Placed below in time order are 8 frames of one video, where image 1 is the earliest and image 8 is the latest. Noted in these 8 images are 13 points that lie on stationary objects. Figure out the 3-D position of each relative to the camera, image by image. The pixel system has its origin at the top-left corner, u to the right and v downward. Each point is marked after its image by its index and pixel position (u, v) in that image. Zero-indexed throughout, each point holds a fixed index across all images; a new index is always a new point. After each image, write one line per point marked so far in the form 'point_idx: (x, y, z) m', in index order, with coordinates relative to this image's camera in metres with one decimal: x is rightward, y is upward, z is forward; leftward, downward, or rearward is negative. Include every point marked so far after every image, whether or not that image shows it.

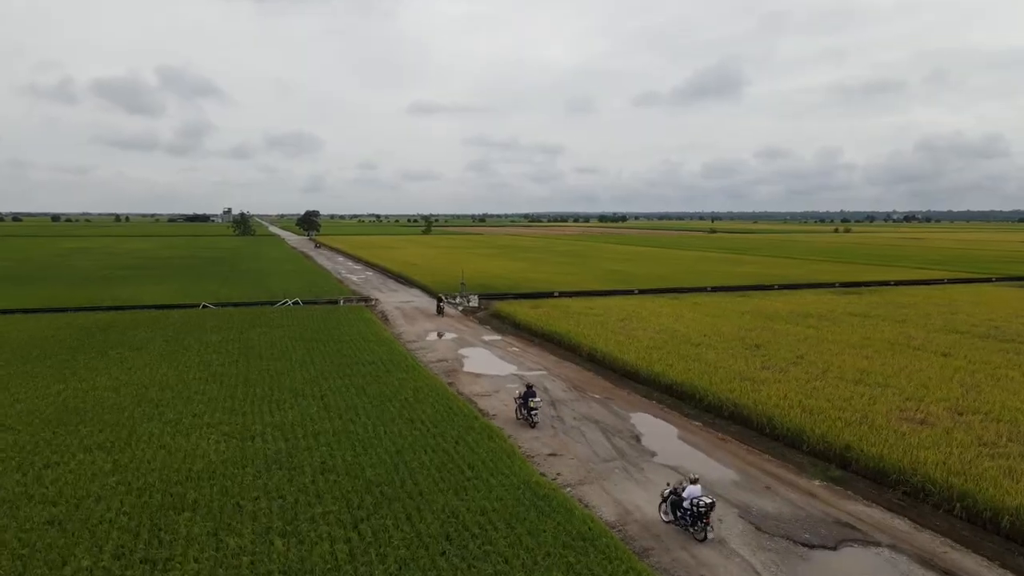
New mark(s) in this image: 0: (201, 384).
0: (-7.5, -2.3, +19.9) m
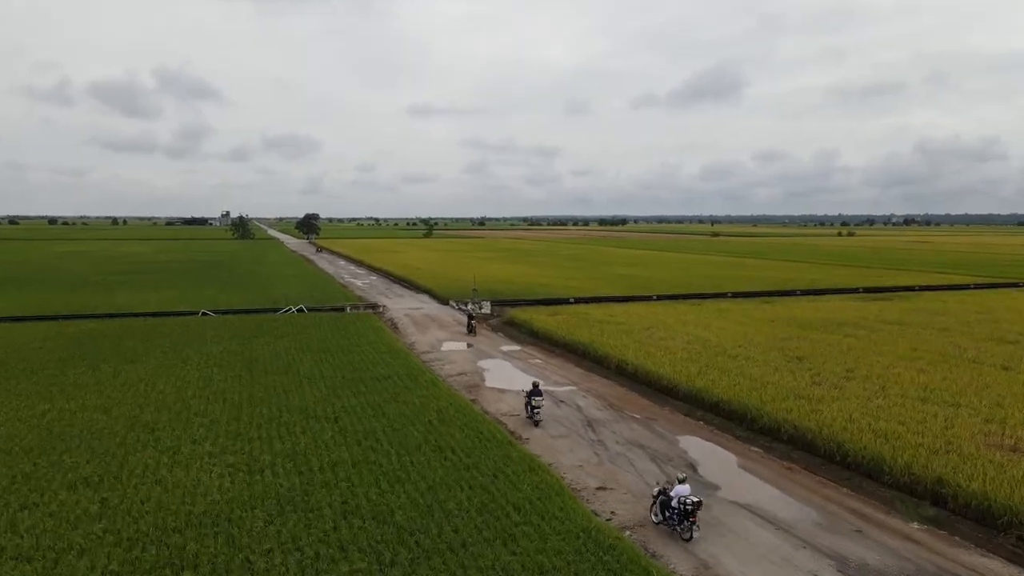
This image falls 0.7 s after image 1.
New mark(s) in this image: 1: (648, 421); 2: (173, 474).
0: (-6.8, -2.5, +17.9) m
1: (+3.1, -3.0, +18.7) m
2: (-5.5, -3.0, +13.2) m
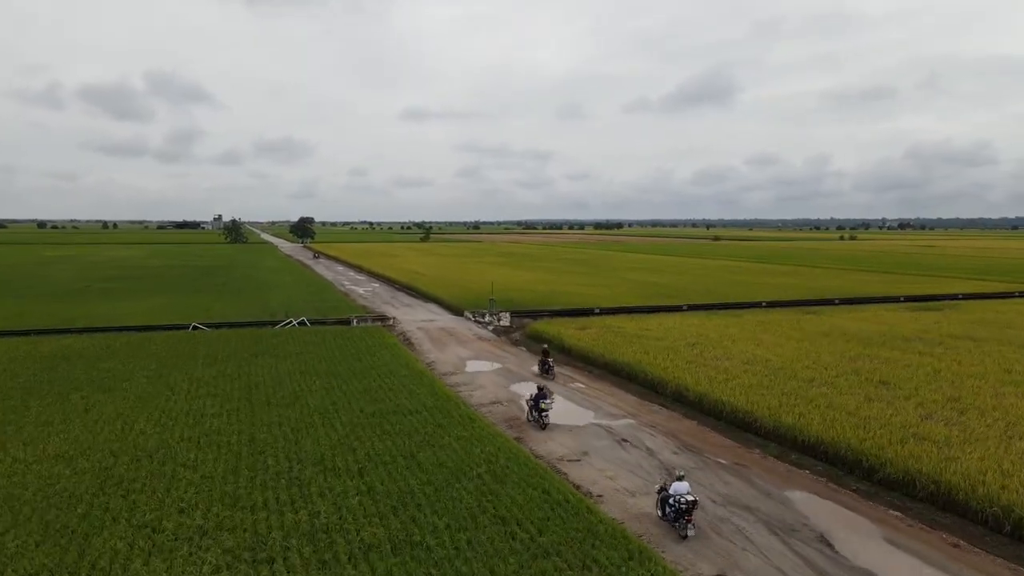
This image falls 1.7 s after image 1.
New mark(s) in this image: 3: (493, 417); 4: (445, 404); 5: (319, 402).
0: (-5.6, -2.9, +14.4) m
1: (+4.2, -3.4, +15.3) m
2: (-4.3, -3.3, +9.7) m
3: (-0.4, -3.0, +19.0) m
4: (-1.5, -2.6, +18.6) m
5: (-4.3, -2.6, +18.5) m
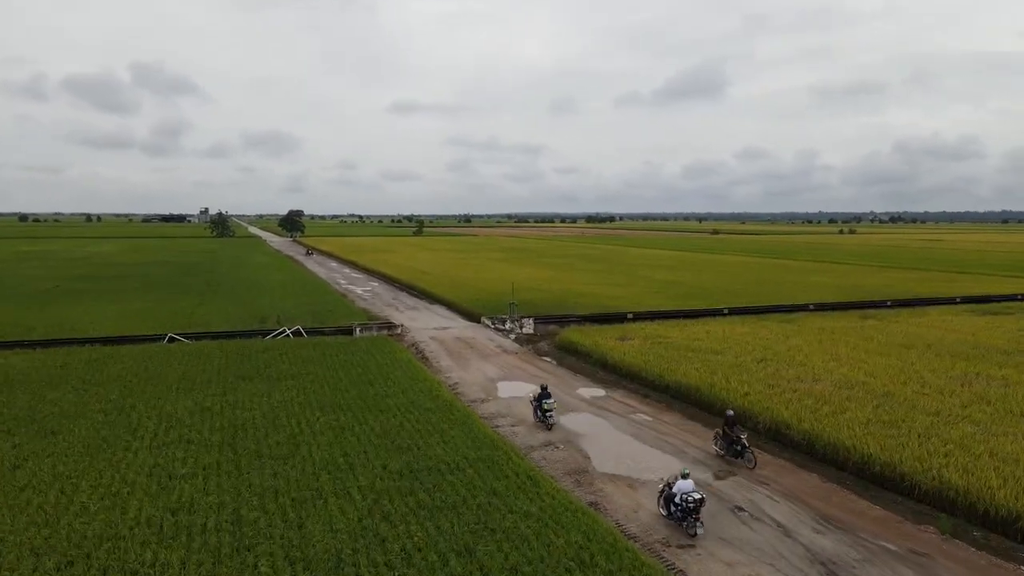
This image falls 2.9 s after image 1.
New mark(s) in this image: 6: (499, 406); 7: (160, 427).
0: (-4.4, -3.2, +9.9) m
1: (+5.5, -3.6, +10.9) m
2: (-3.0, -3.6, +5.2) m
3: (+0.7, -3.2, +14.6) m
4: (-0.3, -2.9, +14.1) m
5: (-3.2, -2.8, +14.0) m
6: (-0.3, -2.8, +19.7) m
7: (-6.8, -2.7, +15.9) m
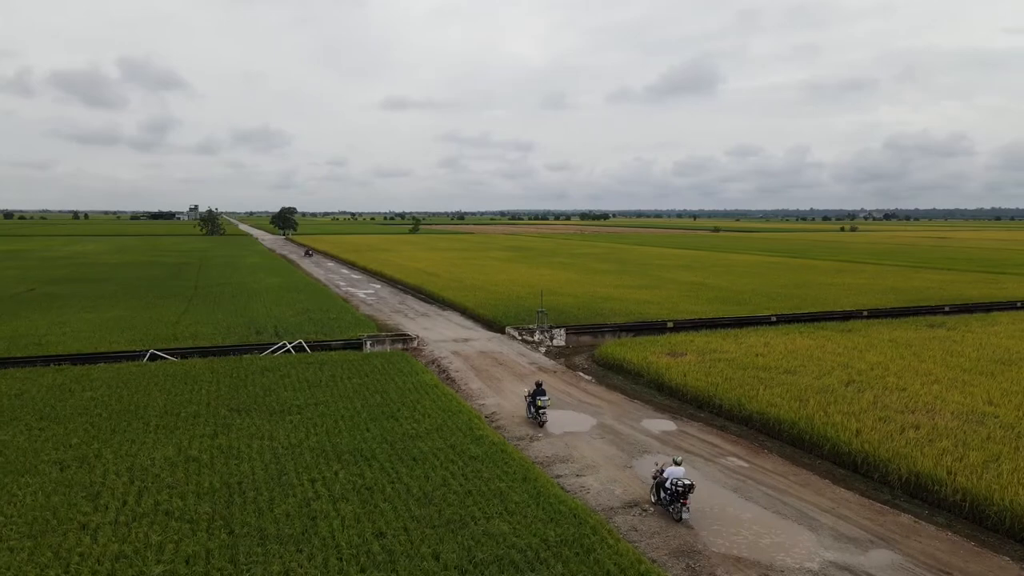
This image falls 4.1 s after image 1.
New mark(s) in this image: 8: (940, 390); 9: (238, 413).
0: (-3.1, -3.5, +6.2) m
1: (+6.7, -3.9, +7.3) m
2: (-1.7, -3.9, +1.5) m
3: (+1.9, -3.5, +10.9) m
4: (+0.9, -3.2, +10.4) m
5: (-2.0, -3.1, +10.3) m
6: (+0.8, -3.1, +16.0) m
7: (-5.7, -2.9, +12.1) m
8: (+10.1, -2.5, +19.3) m
9: (-5.6, -2.5, +16.9) m
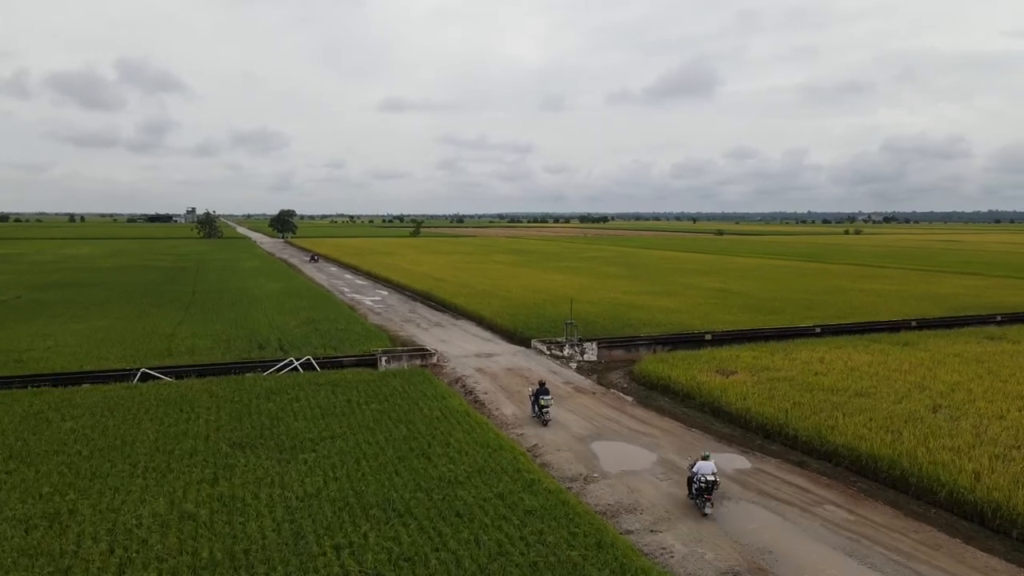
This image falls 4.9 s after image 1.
0: (-2.2, -3.7, +3.7) m
1: (+7.6, -4.2, +4.8) m
2: (-0.7, -4.2, -1.0) m
3: (+2.9, -3.8, +8.4) m
4: (+1.8, -3.4, +8.0) m
5: (-1.0, -3.4, +7.8) m
6: (+1.7, -3.4, +13.5) m
7: (-4.7, -3.2, +9.6) m
8: (+11.0, -2.8, +16.8) m
9: (-4.7, -2.8, +14.4) m
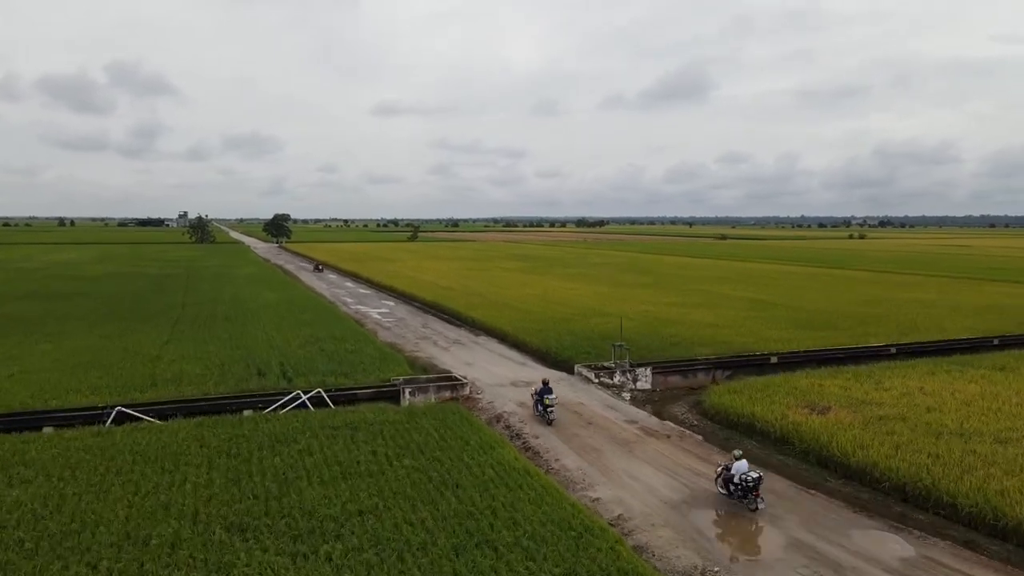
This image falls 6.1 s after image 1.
0: (-0.9, -4.1, 0.0) m
1: (+9.0, -4.5, +1.2) m
2: (+0.6, -4.5, -4.7) m
3: (+4.1, -4.2, +4.7) m
4: (+3.1, -3.8, +4.3) m
5: (+0.3, -3.7, +4.1) m
6: (+3.0, -3.8, +9.9) m
7: (-3.5, -3.6, +5.9) m
8: (+12.2, -3.2, +13.2) m
9: (-3.5, -3.2, +10.7) m
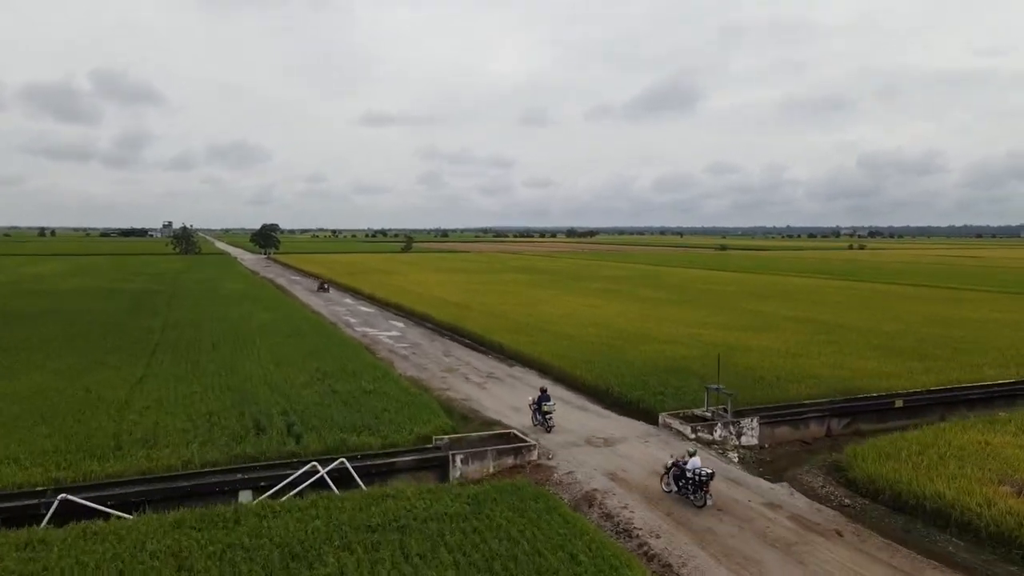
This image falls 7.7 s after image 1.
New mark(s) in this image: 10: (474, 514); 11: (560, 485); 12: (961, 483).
0: (+1.0, -4.4, -5.0) m
1: (+10.8, -4.9, -3.7) m
2: (+2.6, -4.8, -9.7) m
3: (+6.0, -4.6, -0.2) m
4: (+4.9, -4.2, -0.7) m
5: (+2.1, -4.1, -0.9) m
6: (+4.7, -4.2, +4.9) m
7: (-1.7, -4.0, +0.9) m
8: (+13.9, -3.7, +8.4) m
9: (-1.8, -3.7, +5.6) m
10: (-0.6, -3.4, +12.3) m
11: (+1.0, -3.4, +13.9) m
12: (+7.6, -3.3, +14.3) m
